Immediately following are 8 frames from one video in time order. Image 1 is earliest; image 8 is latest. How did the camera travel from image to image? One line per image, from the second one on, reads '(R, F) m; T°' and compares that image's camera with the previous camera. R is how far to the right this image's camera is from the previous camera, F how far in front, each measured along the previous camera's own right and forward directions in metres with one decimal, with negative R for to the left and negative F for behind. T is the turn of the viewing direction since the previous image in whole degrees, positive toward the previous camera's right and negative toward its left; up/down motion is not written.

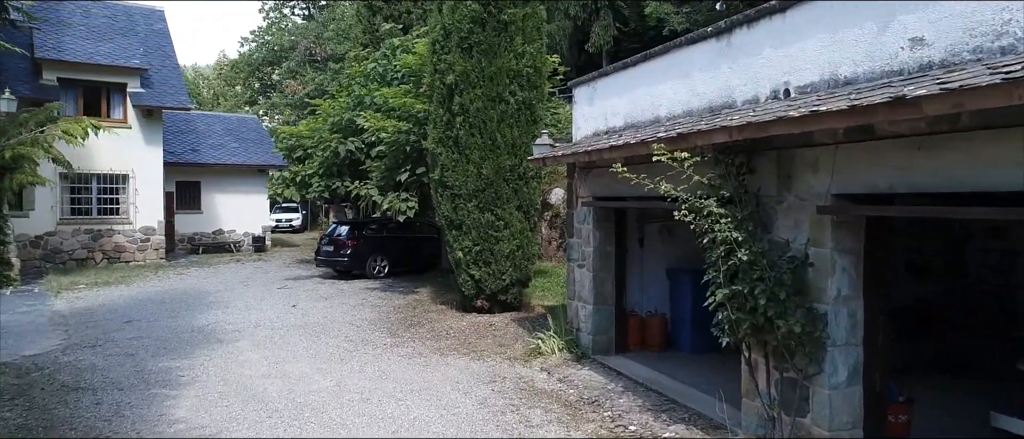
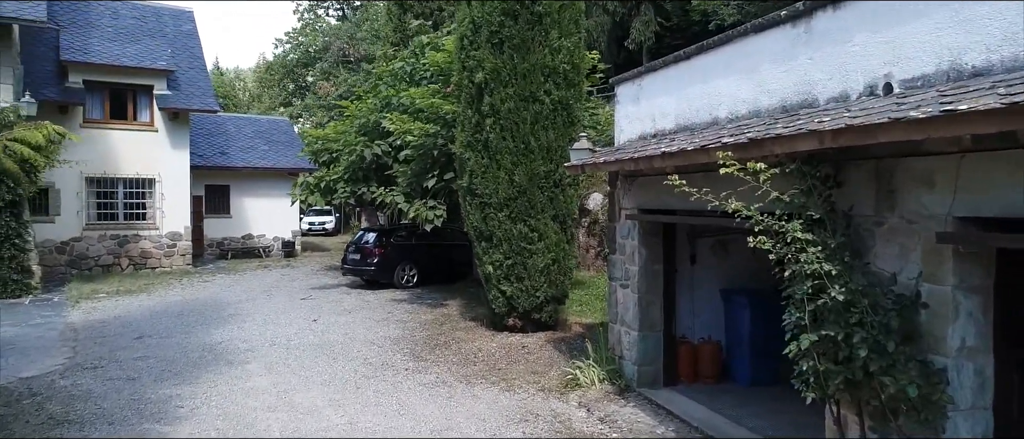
(0.0, +0.7) m; -3°
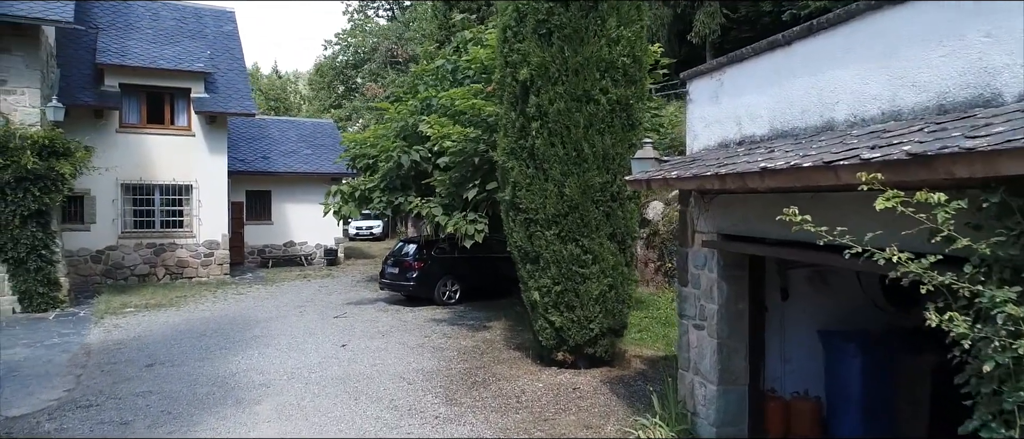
(0.0, +1.0) m; -4°
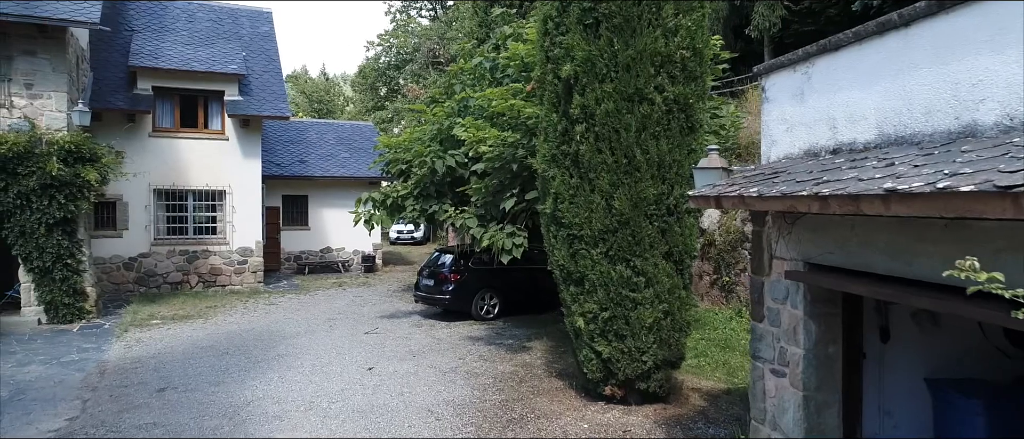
(0.0, +0.8) m; -4°
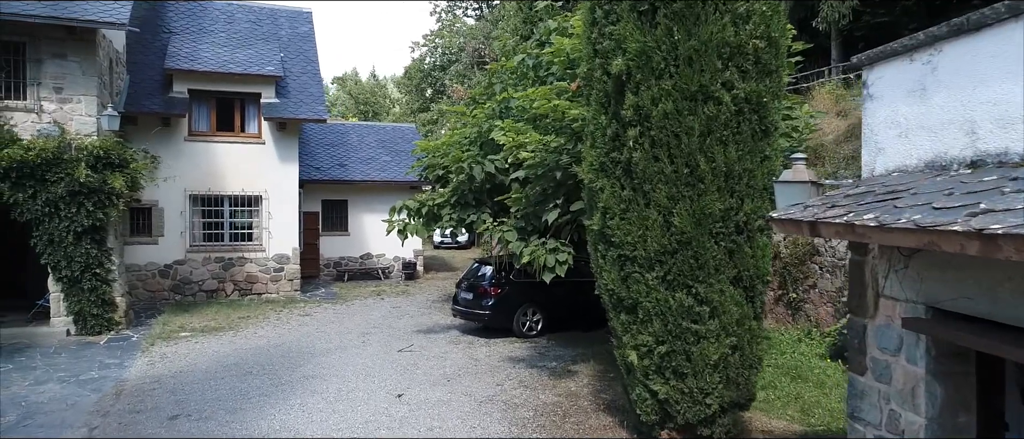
(0.0, +0.7) m; -4°
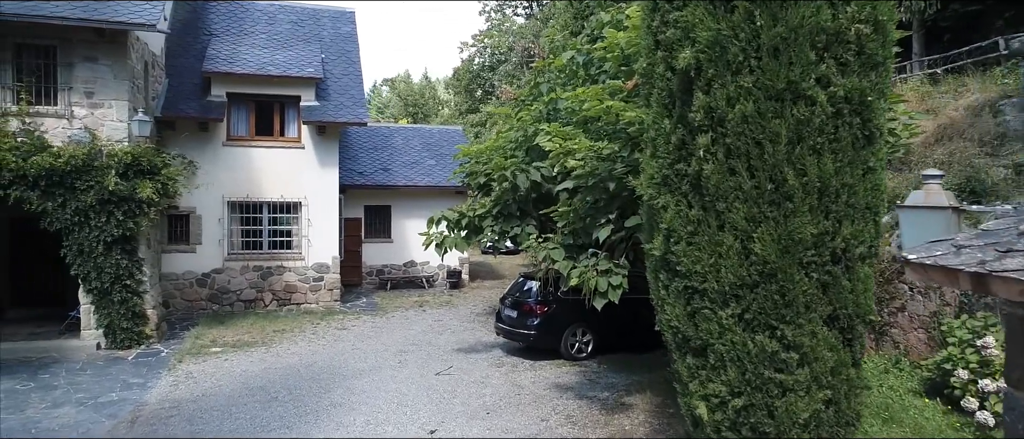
(0.0, +0.8) m; -4°
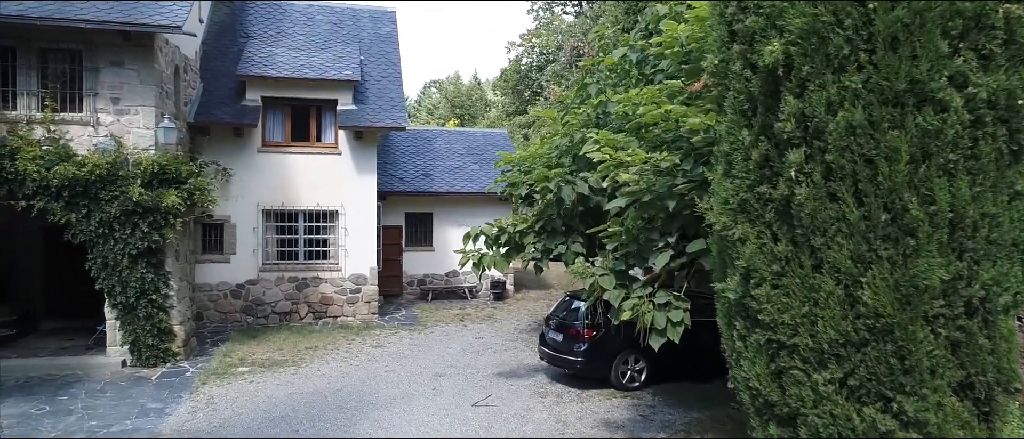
(+0.1, +0.8) m; -4°
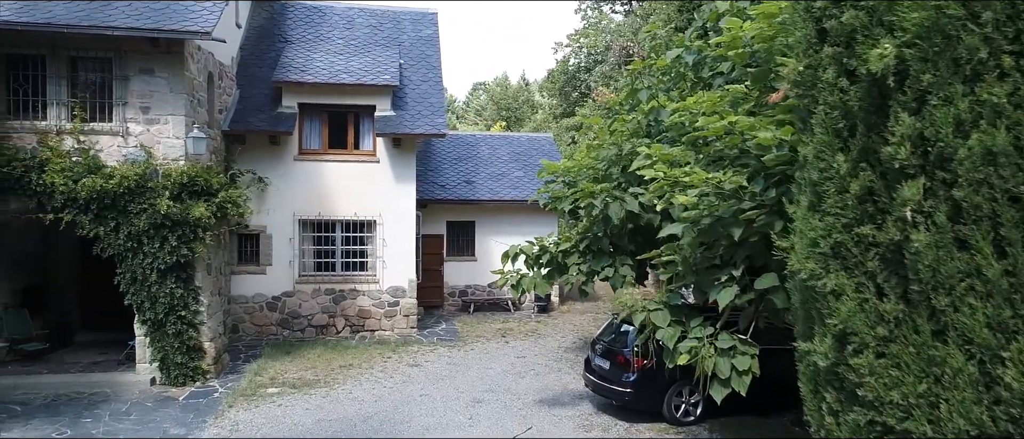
(+0.1, +0.6) m; -4°
